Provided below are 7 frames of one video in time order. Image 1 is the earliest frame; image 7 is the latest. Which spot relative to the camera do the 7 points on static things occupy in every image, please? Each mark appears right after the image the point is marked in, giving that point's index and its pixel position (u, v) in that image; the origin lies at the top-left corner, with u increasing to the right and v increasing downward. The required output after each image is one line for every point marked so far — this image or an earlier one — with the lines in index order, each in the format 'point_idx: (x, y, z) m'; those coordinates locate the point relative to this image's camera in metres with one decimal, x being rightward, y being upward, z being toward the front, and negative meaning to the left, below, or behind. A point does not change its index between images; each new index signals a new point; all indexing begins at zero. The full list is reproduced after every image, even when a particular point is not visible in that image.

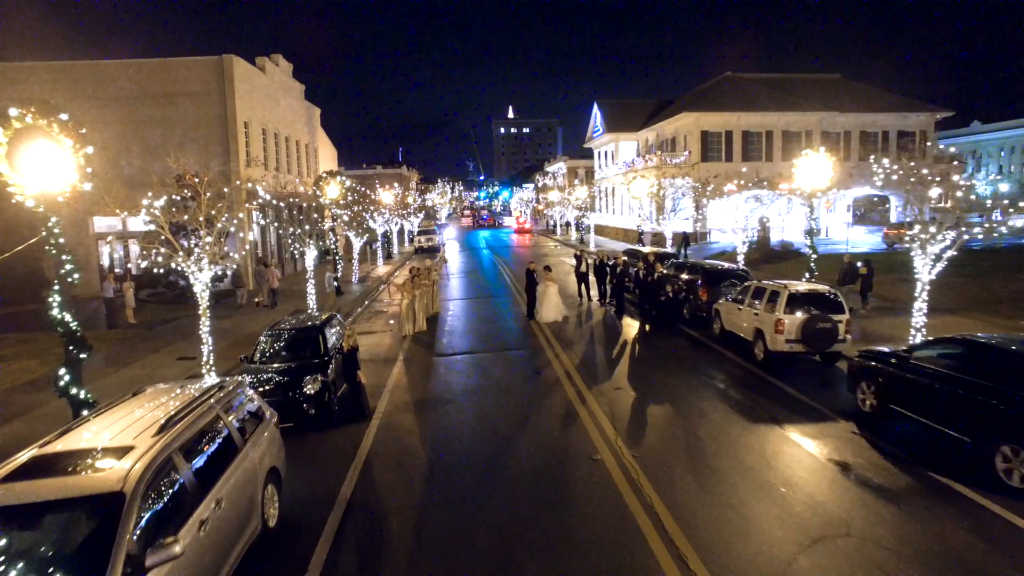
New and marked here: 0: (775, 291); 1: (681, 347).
0: (+4.7, -0.1, +12.6) m
1: (+3.6, -1.2, +15.1) m
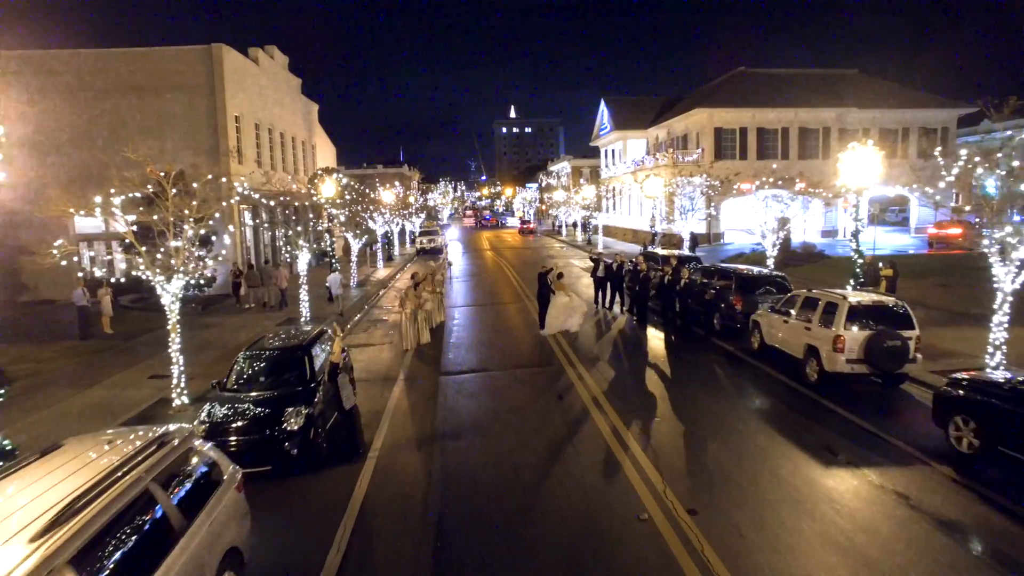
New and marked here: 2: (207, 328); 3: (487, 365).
0: (+5.0, -0.2, +10.9) m
1: (+3.9, -1.4, +13.5) m
2: (-8.2, -1.1, +18.9) m
3: (-0.5, -1.5, +13.5) m
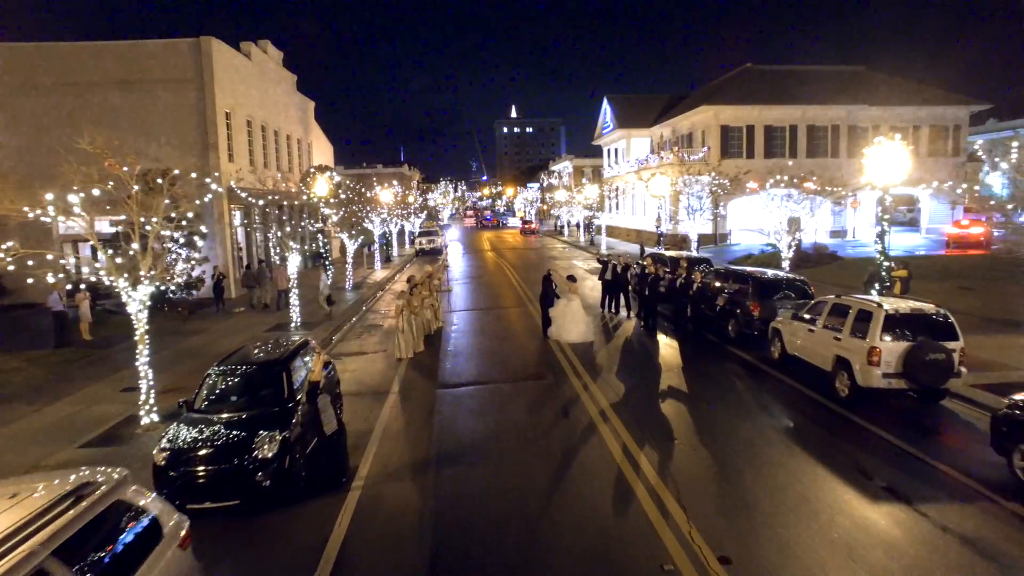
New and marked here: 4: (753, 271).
0: (+5.0, -0.3, +10.0) m
1: (+3.9, -1.5, +12.5) m
2: (-8.2, -1.2, +18.0) m
3: (-0.5, -1.6, +12.5) m
4: (+5.3, +0.4, +15.4) m
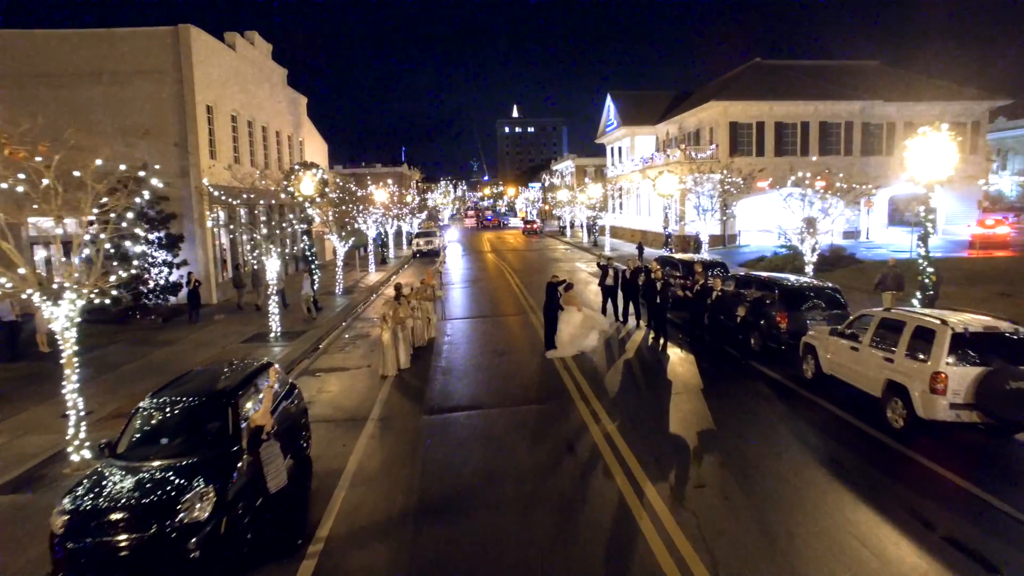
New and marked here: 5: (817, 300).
0: (+5.0, -0.5, +8.5) m
1: (+3.9, -1.7, +11.0) m
2: (-8.2, -1.3, +16.5) m
3: (-0.5, -1.8, +11.0) m
4: (+5.3, +0.2, +13.9) m
5: (+5.5, -0.2, +12.7) m
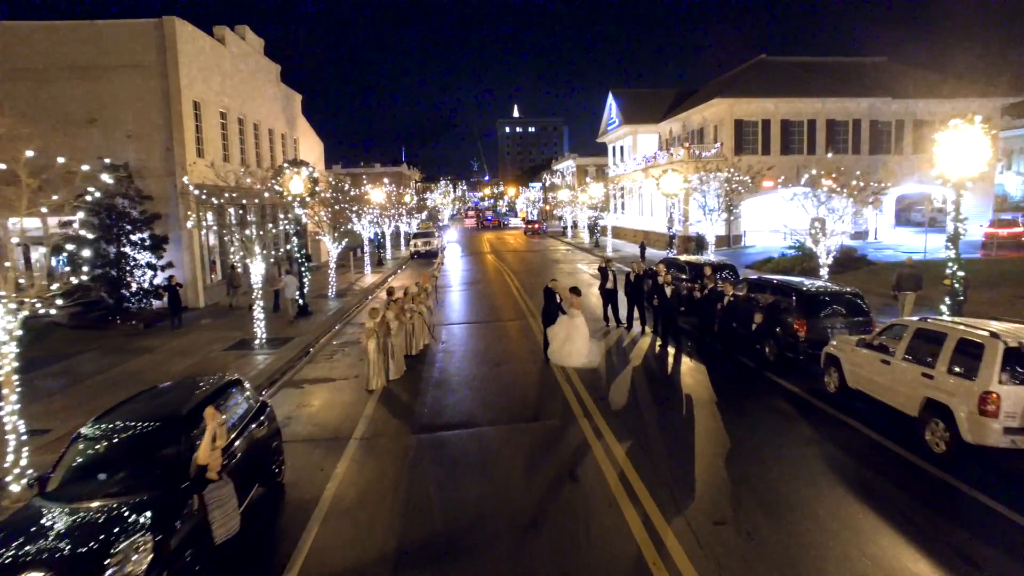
0: (+4.9, -0.6, +7.6) m
1: (+3.9, -1.8, +10.1) m
2: (-8.3, -1.4, +15.6) m
3: (-0.5, -1.9, +10.1) m
4: (+5.2, +0.1, +13.0) m
5: (+5.5, -0.3, +11.8) m
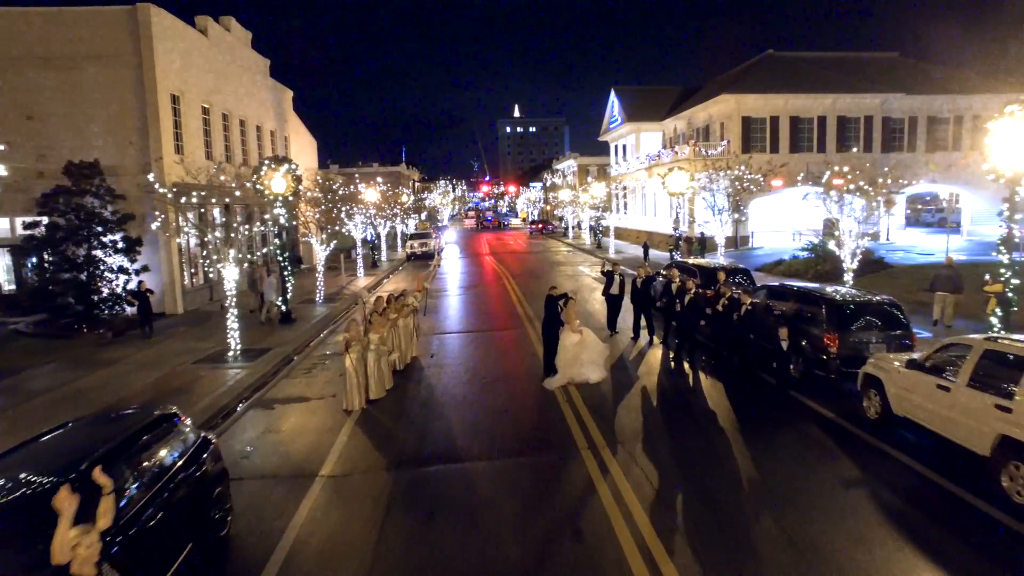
0: (+4.9, -0.7, +6.2) m
1: (+3.8, -1.9, +8.8) m
2: (-8.3, -1.6, +14.3) m
3: (-0.6, -2.0, +8.8) m
4: (+5.2, 0.0, +11.7) m
5: (+5.4, -0.5, +10.5) m
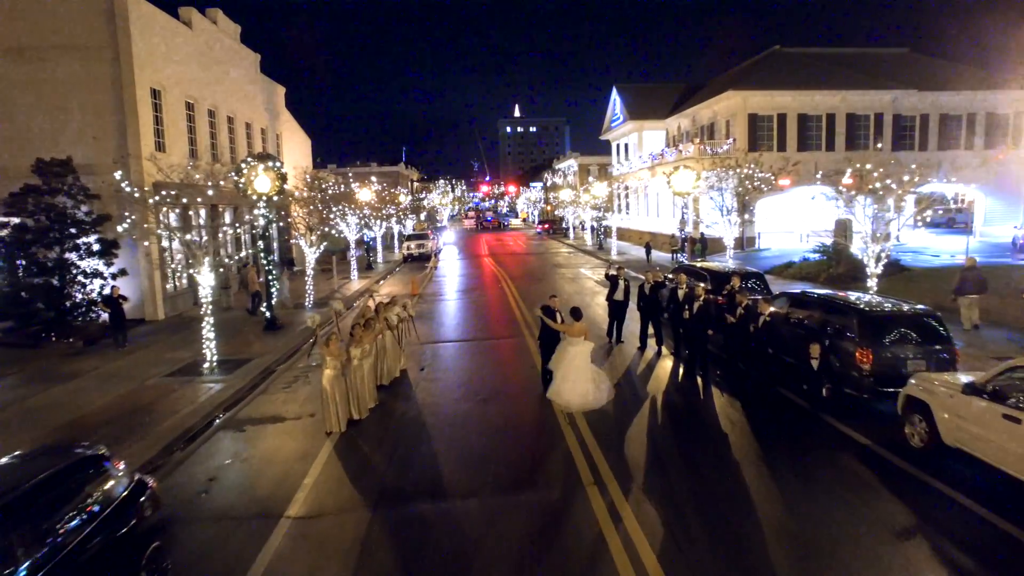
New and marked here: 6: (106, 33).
0: (+4.8, -0.8, +5.2) m
1: (+3.7, -2.0, +7.7) m
2: (-8.4, -1.7, +13.2) m
3: (-0.7, -2.1, +7.8) m
4: (+5.1, -0.1, +10.6) m
5: (+5.4, -0.6, +9.4) m
6: (-10.6, +6.7, +18.3) m
